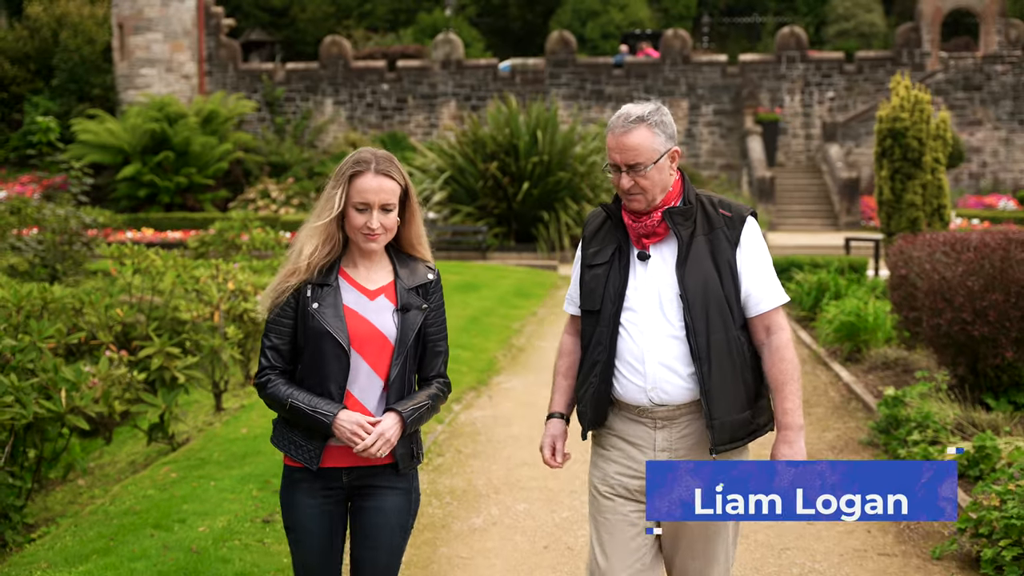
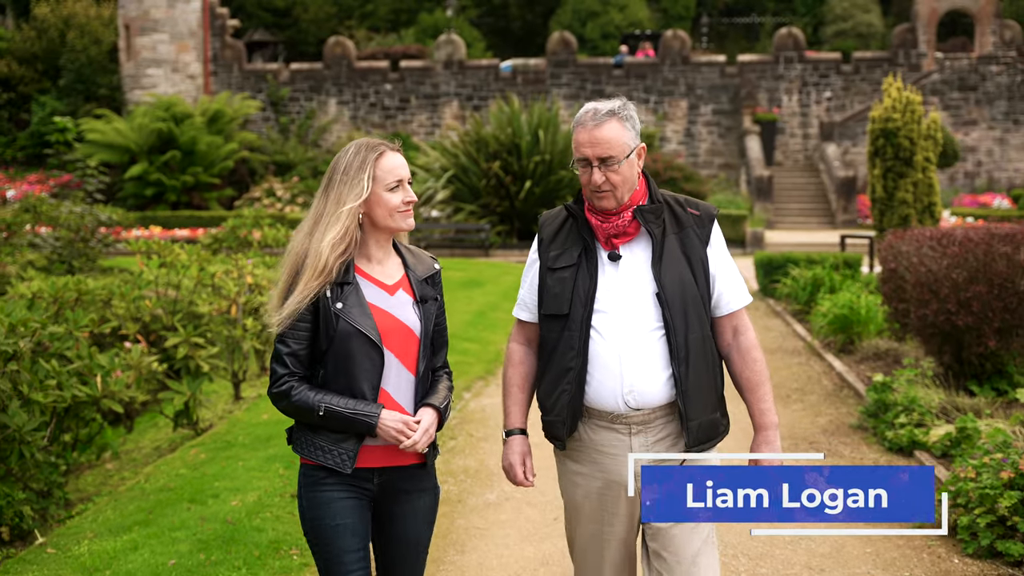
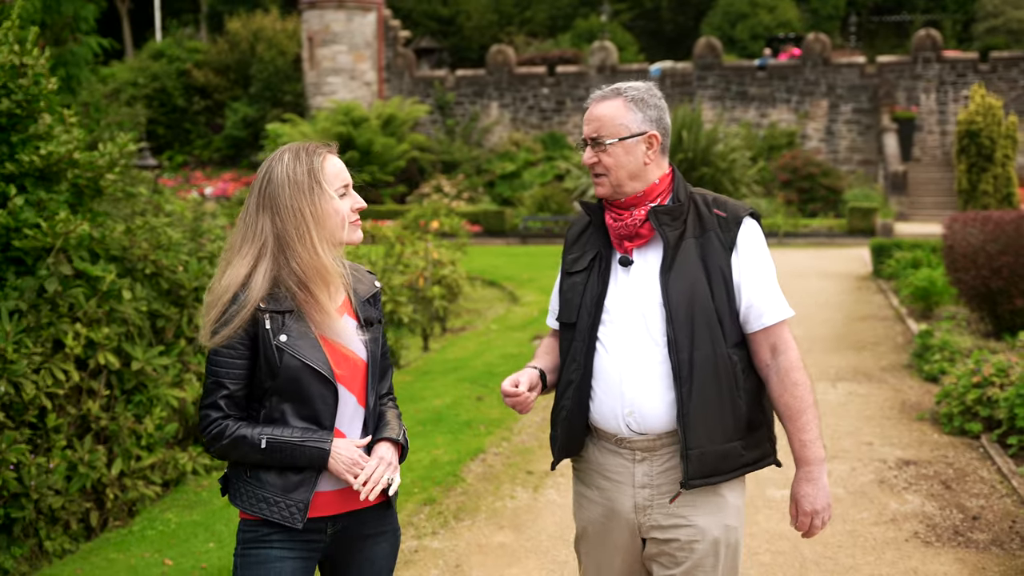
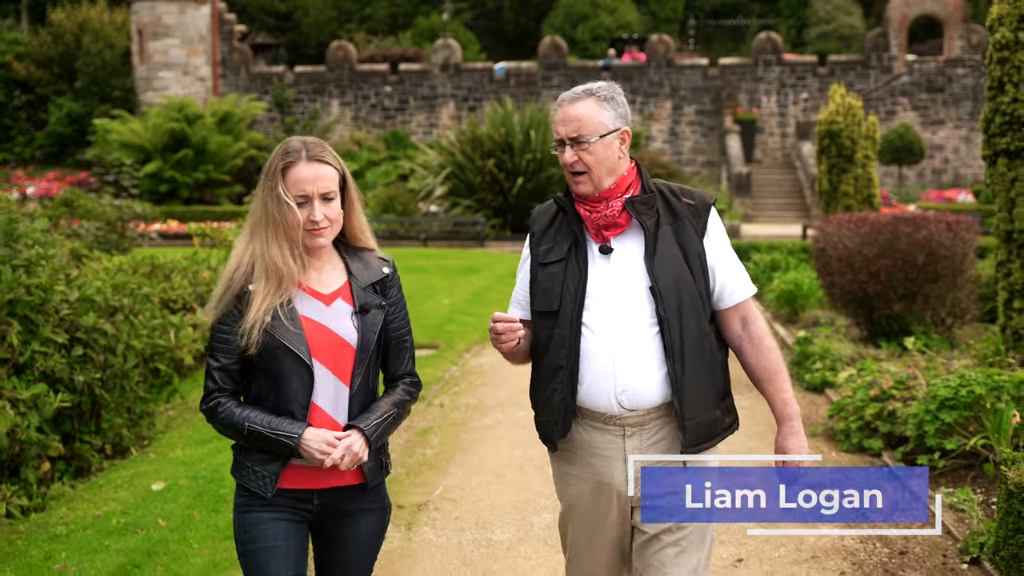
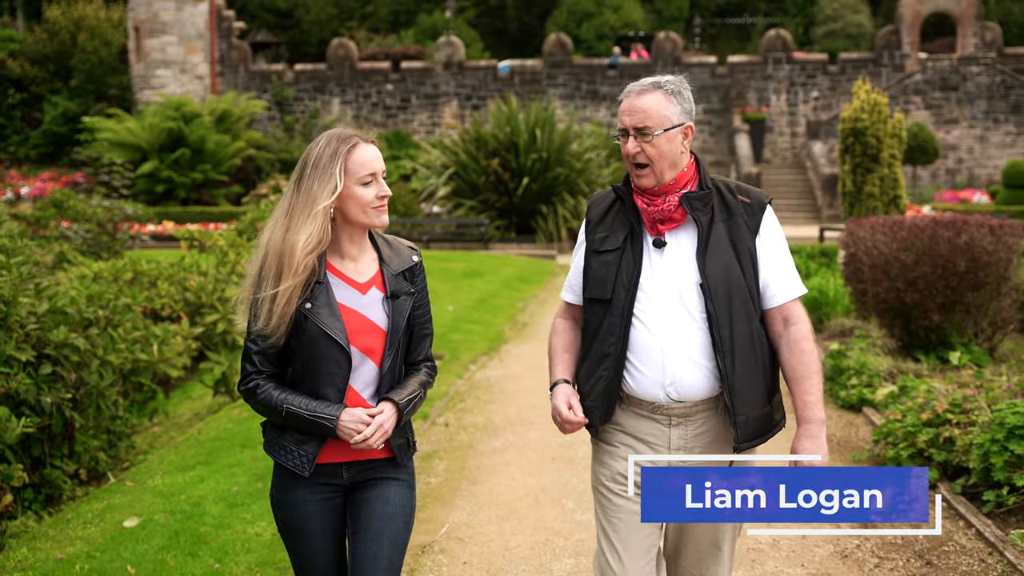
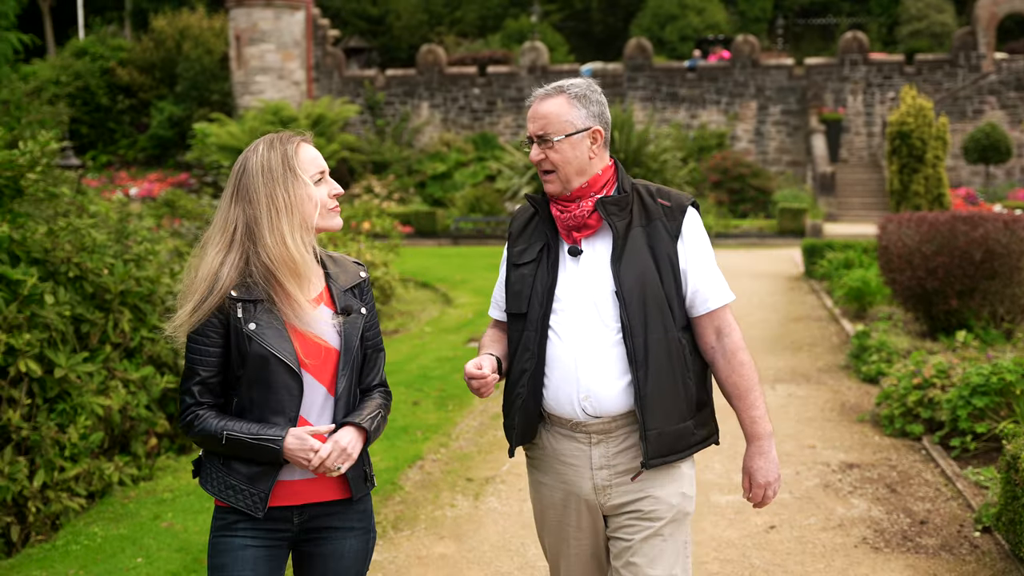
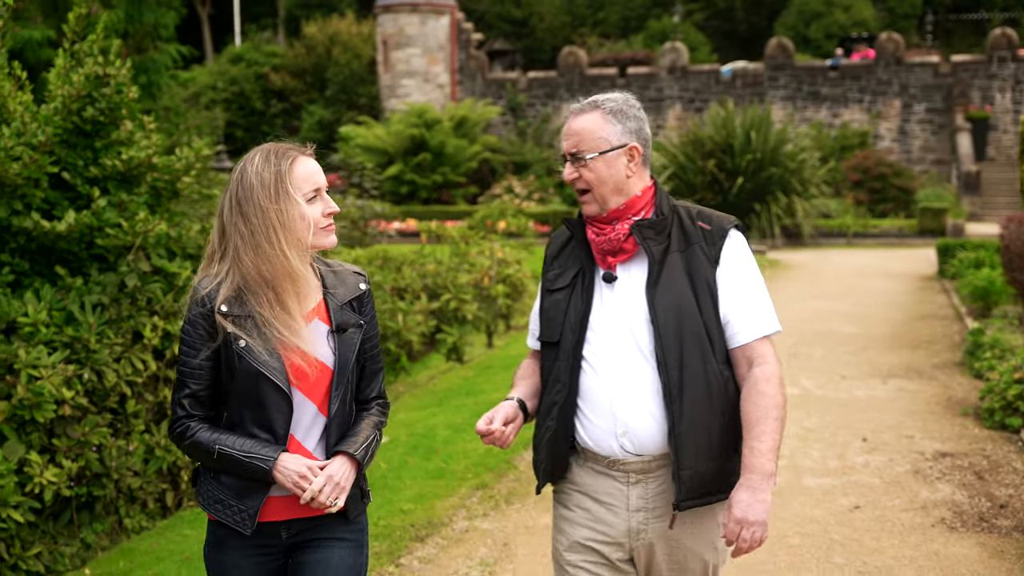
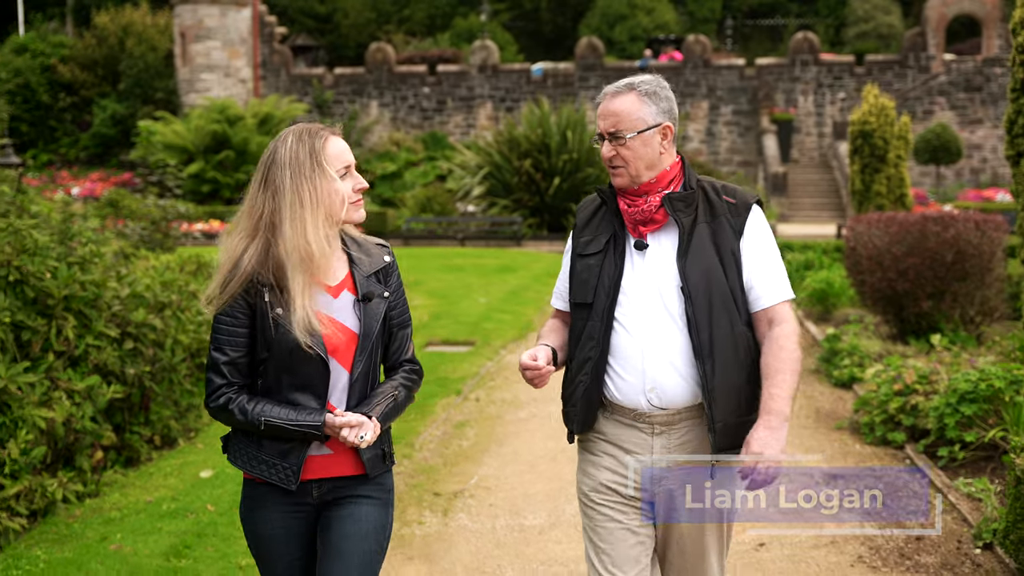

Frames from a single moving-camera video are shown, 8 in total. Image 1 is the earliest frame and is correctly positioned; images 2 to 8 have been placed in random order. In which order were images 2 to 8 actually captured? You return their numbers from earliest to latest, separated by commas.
2, 5, 4, 8, 6, 3, 7
